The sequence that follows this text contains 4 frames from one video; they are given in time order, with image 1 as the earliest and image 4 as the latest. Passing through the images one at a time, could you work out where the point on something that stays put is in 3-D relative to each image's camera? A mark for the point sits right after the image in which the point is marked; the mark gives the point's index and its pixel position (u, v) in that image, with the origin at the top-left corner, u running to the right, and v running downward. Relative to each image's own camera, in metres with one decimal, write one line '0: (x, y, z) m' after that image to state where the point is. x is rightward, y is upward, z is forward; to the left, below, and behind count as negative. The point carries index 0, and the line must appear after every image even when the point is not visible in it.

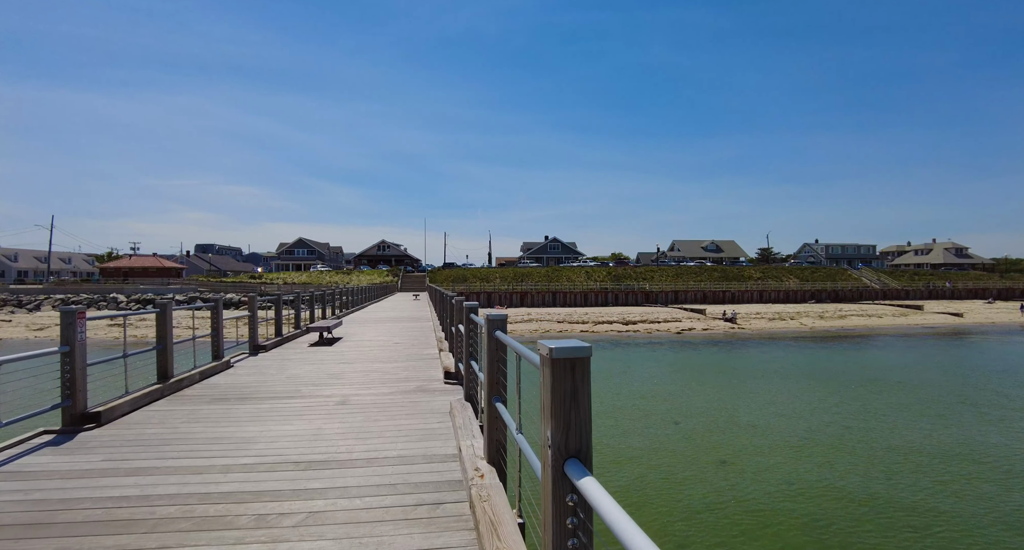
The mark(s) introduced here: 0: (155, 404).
0: (-3.6, -1.3, +4.8) m
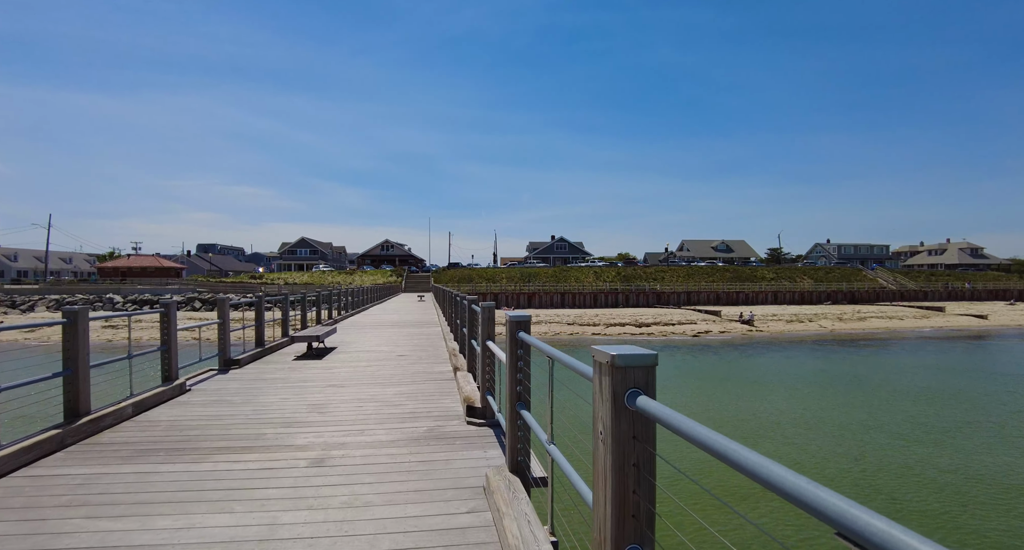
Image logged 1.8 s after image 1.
0: (-3.2, -1.3, +3.3) m
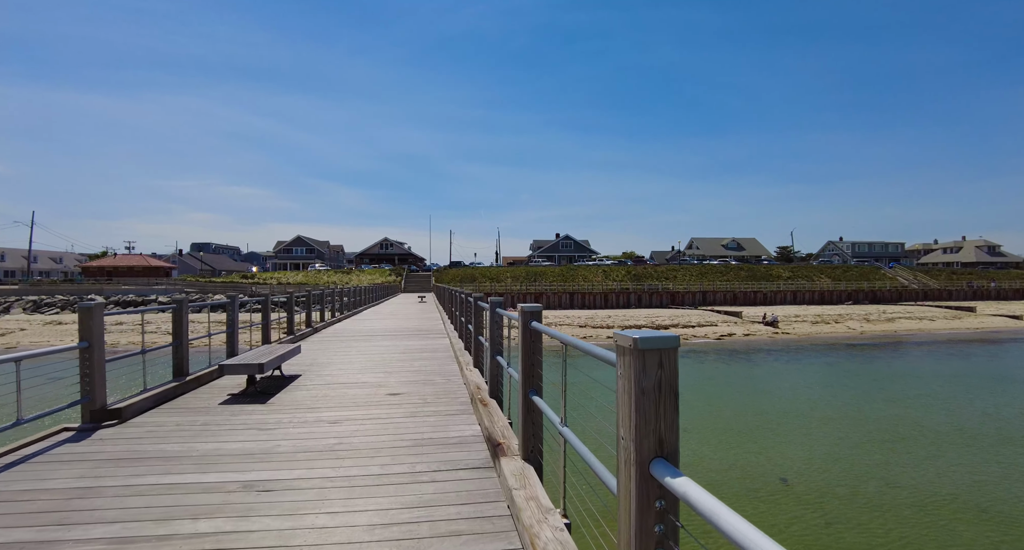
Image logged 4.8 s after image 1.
0: (-2.6, -1.2, +0.5) m
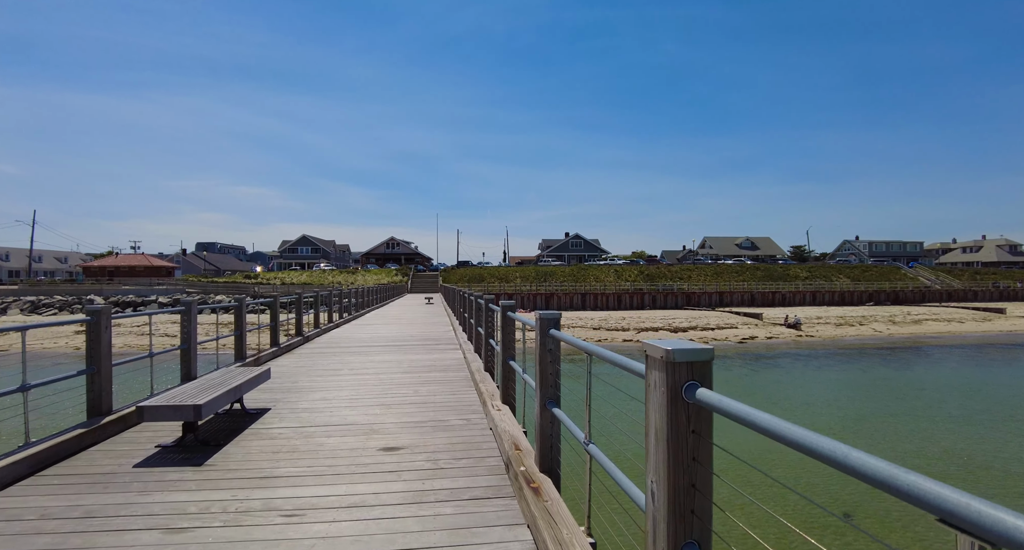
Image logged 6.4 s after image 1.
0: (-2.3, -1.2, -1.0) m
